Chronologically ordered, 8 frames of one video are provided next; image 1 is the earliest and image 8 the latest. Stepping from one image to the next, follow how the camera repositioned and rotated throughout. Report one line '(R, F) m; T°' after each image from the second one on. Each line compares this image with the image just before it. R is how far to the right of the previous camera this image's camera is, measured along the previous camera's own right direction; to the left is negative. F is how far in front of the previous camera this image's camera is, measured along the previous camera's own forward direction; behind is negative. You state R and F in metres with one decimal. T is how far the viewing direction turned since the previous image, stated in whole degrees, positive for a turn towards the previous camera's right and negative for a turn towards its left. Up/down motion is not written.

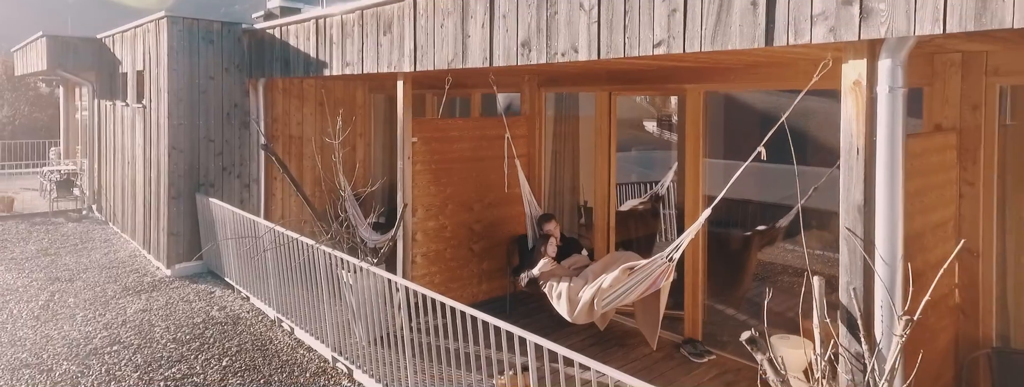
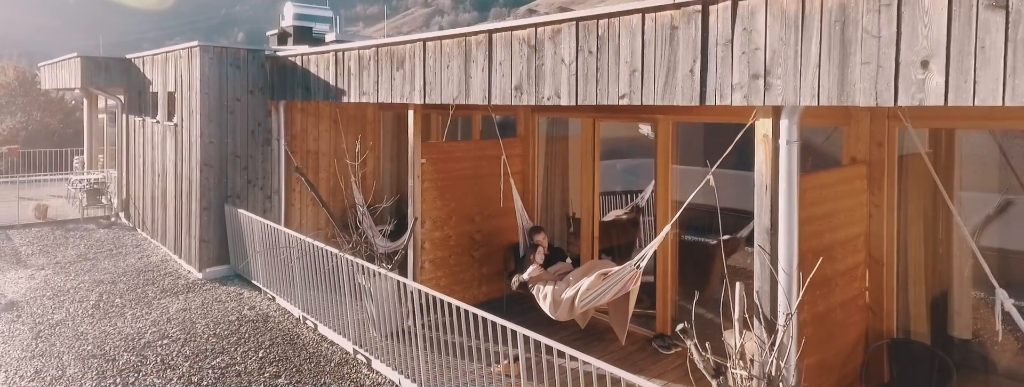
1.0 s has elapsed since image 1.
(0.0, -0.7) m; 0°
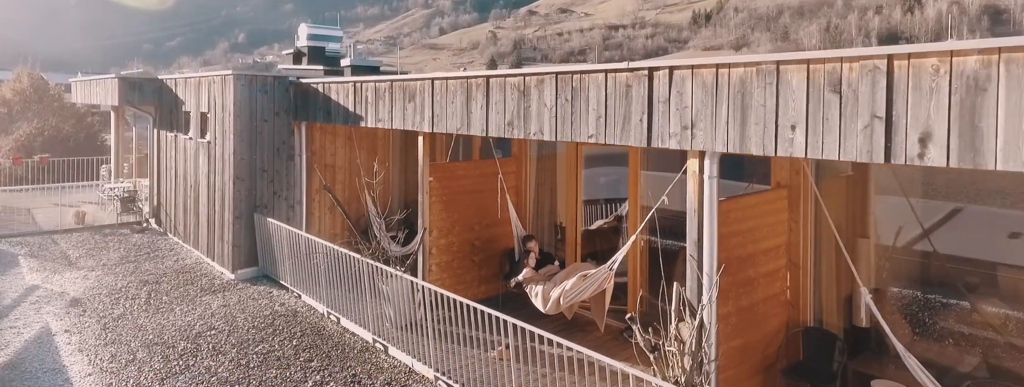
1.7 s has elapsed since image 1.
(0.0, -0.9) m; 0°
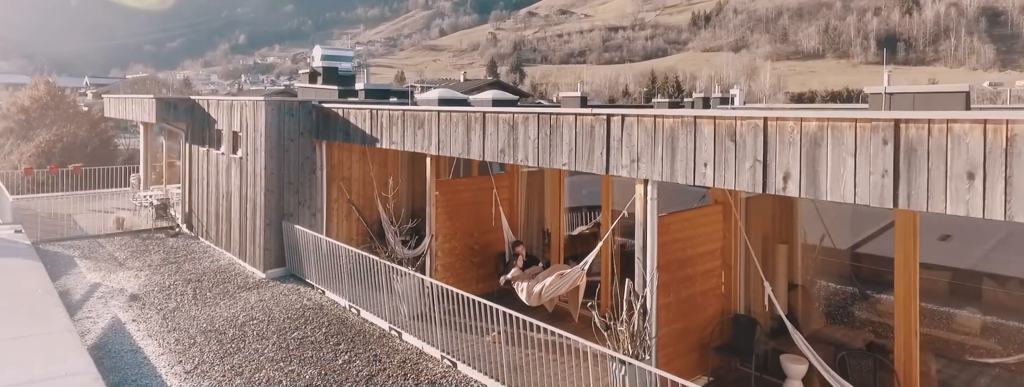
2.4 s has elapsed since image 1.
(+0.1, -1.2) m; 0°
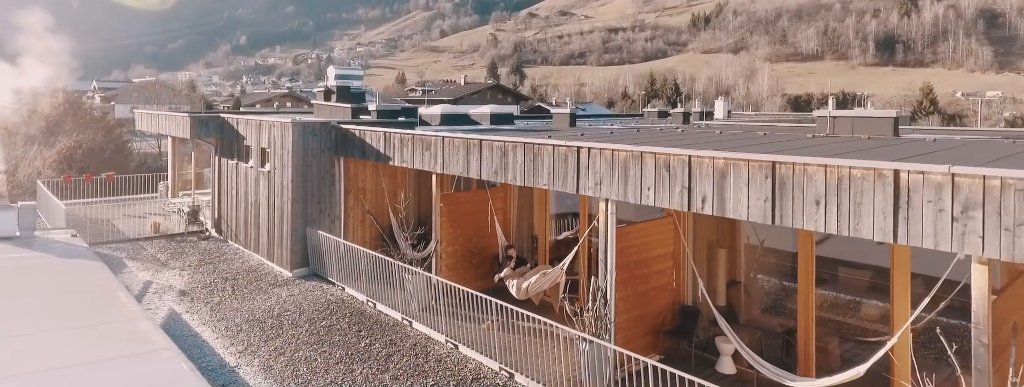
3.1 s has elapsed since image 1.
(+0.1, -1.3) m; 0°
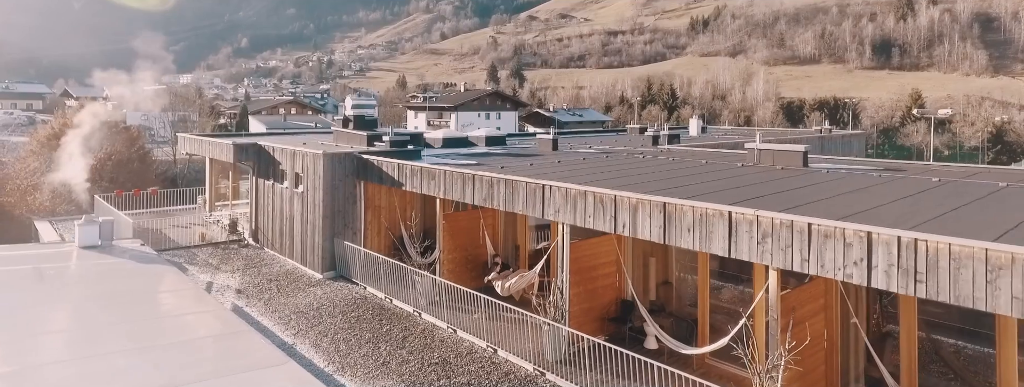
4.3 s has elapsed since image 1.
(+0.2, -2.4) m; 0°
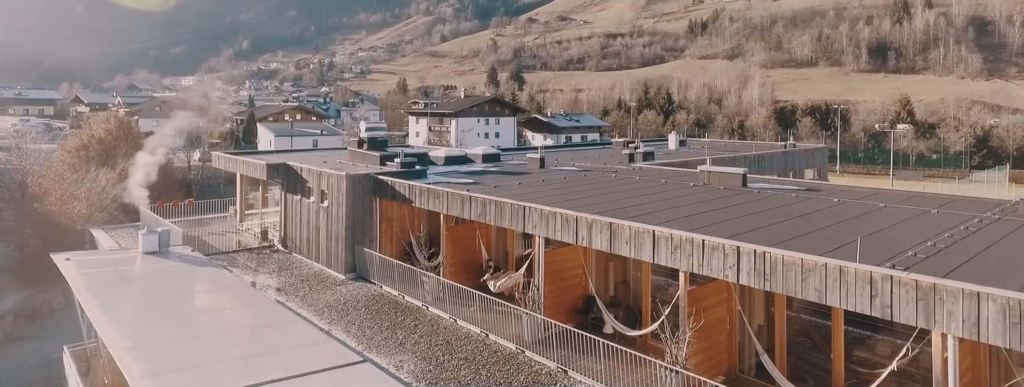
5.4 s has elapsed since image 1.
(+0.2, -2.5) m; 0°
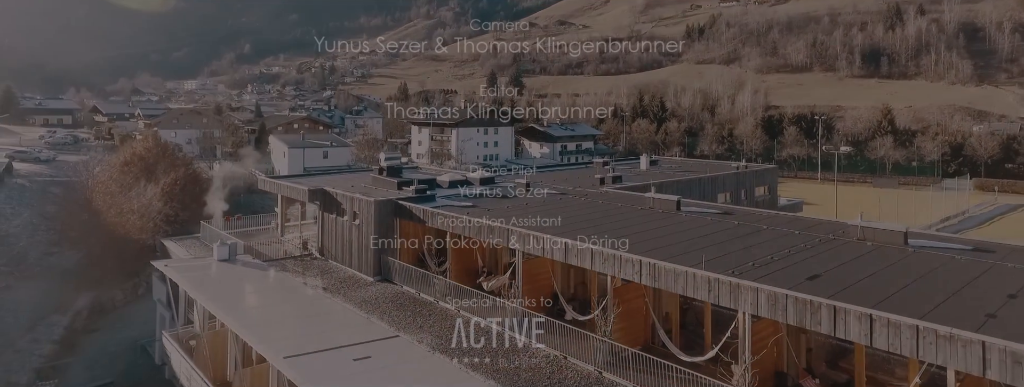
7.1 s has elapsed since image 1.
(+0.3, -4.5) m; 0°
